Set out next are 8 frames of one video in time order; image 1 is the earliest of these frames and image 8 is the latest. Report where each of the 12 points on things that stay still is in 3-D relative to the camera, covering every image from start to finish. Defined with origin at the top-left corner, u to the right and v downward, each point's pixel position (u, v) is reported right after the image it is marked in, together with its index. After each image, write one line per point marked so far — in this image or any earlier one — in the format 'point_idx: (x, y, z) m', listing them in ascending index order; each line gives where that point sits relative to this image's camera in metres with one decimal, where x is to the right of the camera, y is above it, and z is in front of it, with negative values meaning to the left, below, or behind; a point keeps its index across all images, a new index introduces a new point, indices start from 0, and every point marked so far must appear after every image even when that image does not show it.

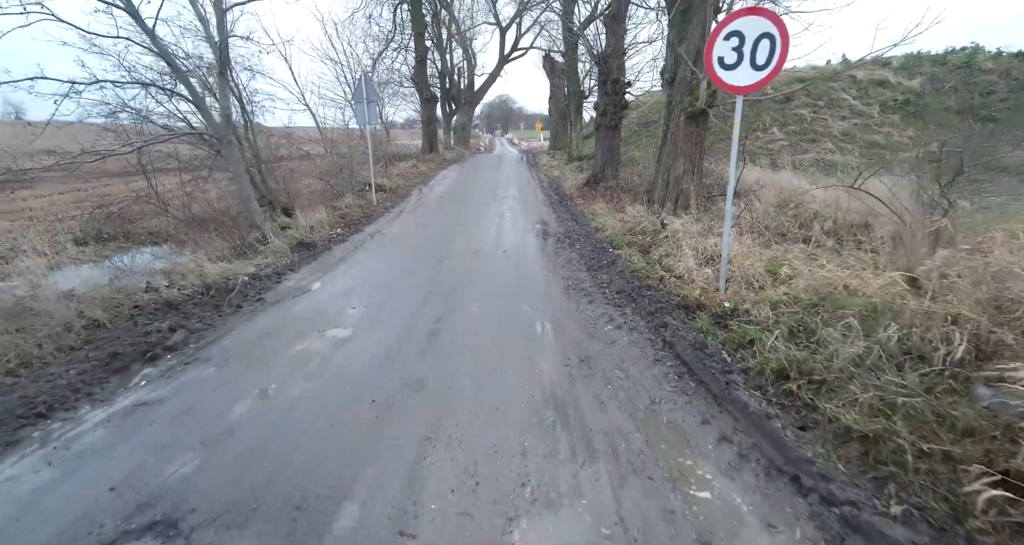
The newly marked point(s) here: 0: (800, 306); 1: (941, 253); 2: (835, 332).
0: (+2.1, -0.2, +3.3) m
1: (+3.4, +0.1, +3.5) m
2: (+2.0, -0.3, +2.9) m
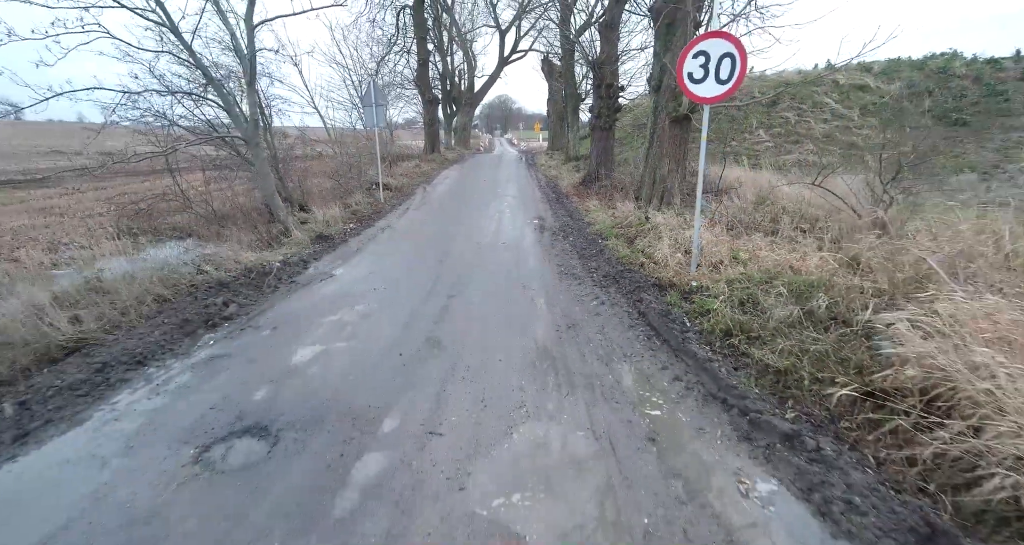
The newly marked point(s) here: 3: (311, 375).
0: (+2.1, 0.0, +4.0) m
1: (+3.4, +0.3, +4.2) m
2: (+2.0, -0.2, +3.6) m
3: (-1.4, -0.7, +3.2) m
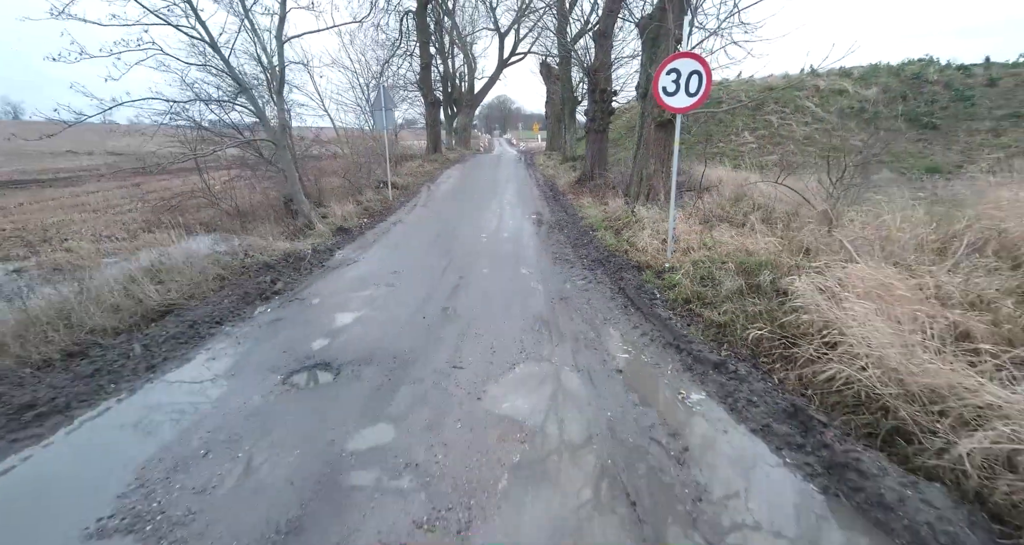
0: (+2.1, +0.1, +4.9) m
1: (+3.4, +0.5, +5.1) m
2: (+2.0, 0.0, +4.4) m
3: (-1.3, -0.5, +4.0) m
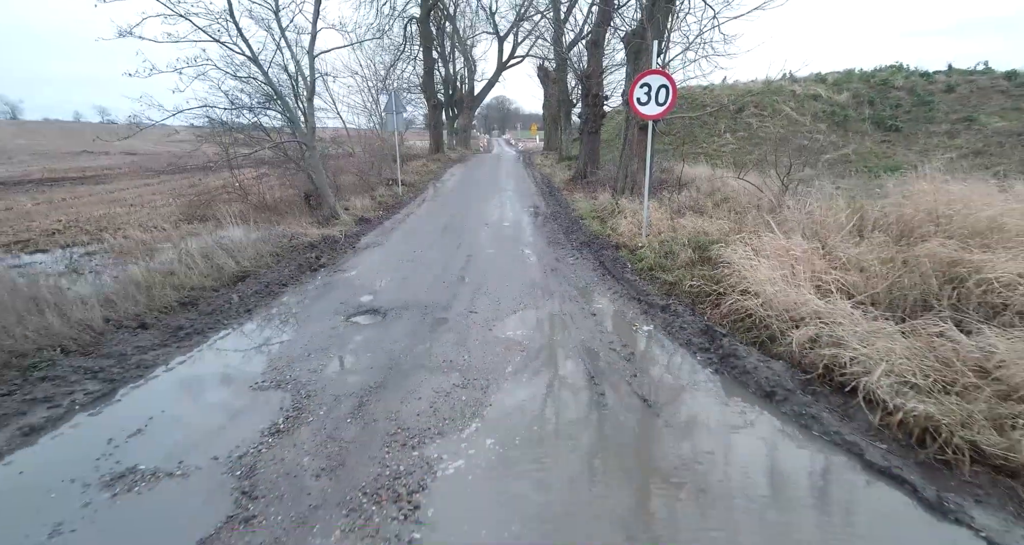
0: (+2.1, +0.4, +6.0) m
1: (+3.4, +0.8, +6.2) m
2: (+2.1, +0.3, +5.6) m
3: (-1.3, -0.2, +5.2) m
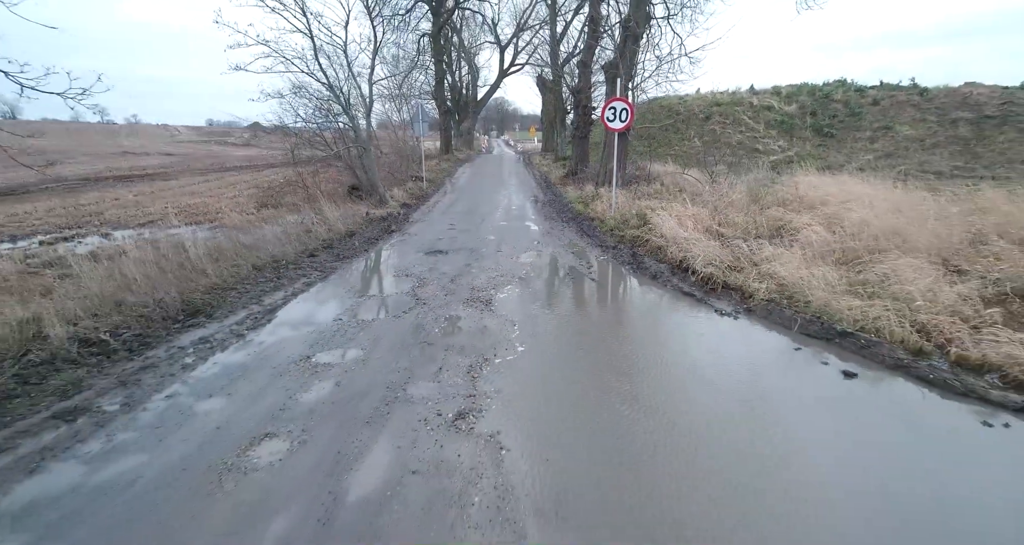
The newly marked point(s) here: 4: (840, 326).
0: (+2.3, +1.2, +9.0) m
1: (+3.6, +1.5, +9.2) m
2: (+2.2, +1.0, +8.6) m
3: (-1.2, +0.5, +8.1) m
4: (+2.8, -0.5, +3.9) m
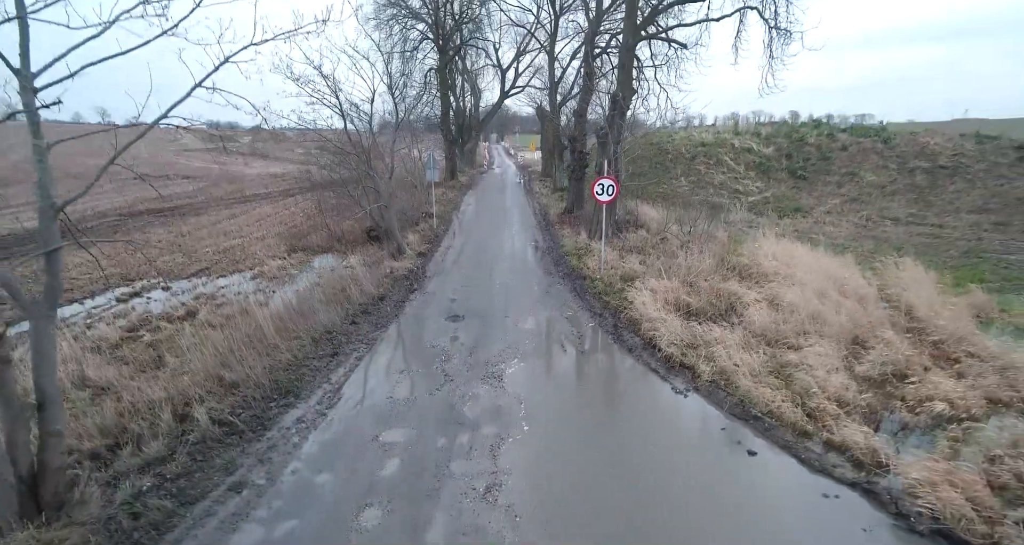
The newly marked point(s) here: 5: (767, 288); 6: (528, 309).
0: (+2.4, 0.0, +10.5) m
1: (+3.6, +0.3, +10.8) m
2: (+2.3, -0.2, +10.1) m
3: (-1.1, -0.7, +9.7) m
4: (+2.9, -1.6, +5.5) m
5: (+4.7, -0.3, +8.5) m
6: (+0.3, -0.8, +9.3) m
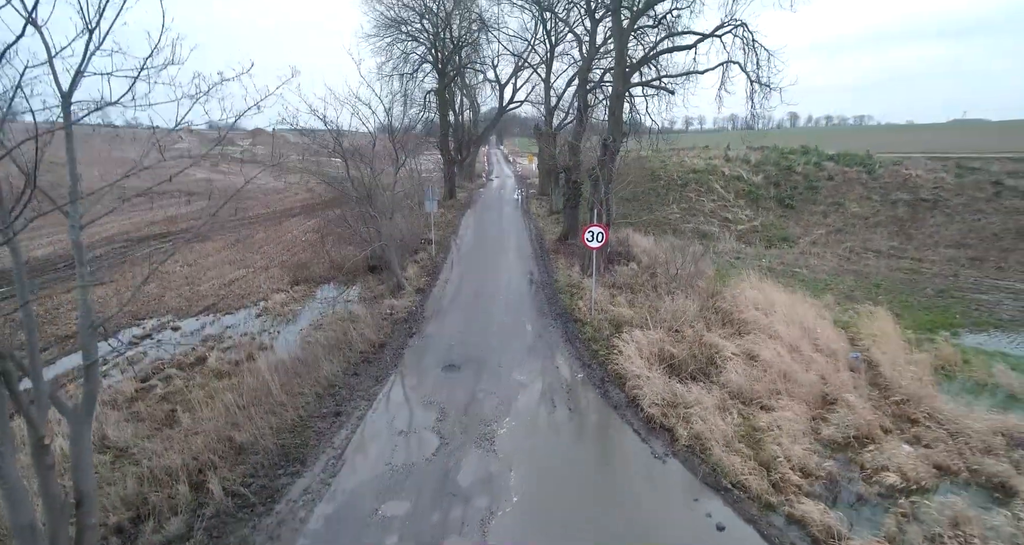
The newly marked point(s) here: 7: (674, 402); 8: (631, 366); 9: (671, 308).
0: (+2.2, -1.0, +11.0) m
1: (+3.5, -0.7, +11.2) m
2: (+2.2, -1.2, +10.6) m
3: (-1.2, -1.7, +10.1) m
4: (+2.7, -2.7, +6.0) m
5: (+4.5, -1.3, +9.0) m
6: (+0.1, -1.8, +9.7) m
7: (+2.6, -2.1, +7.5) m
8: (+2.2, -1.7, +8.5) m
9: (+3.6, -0.8, +10.6) m
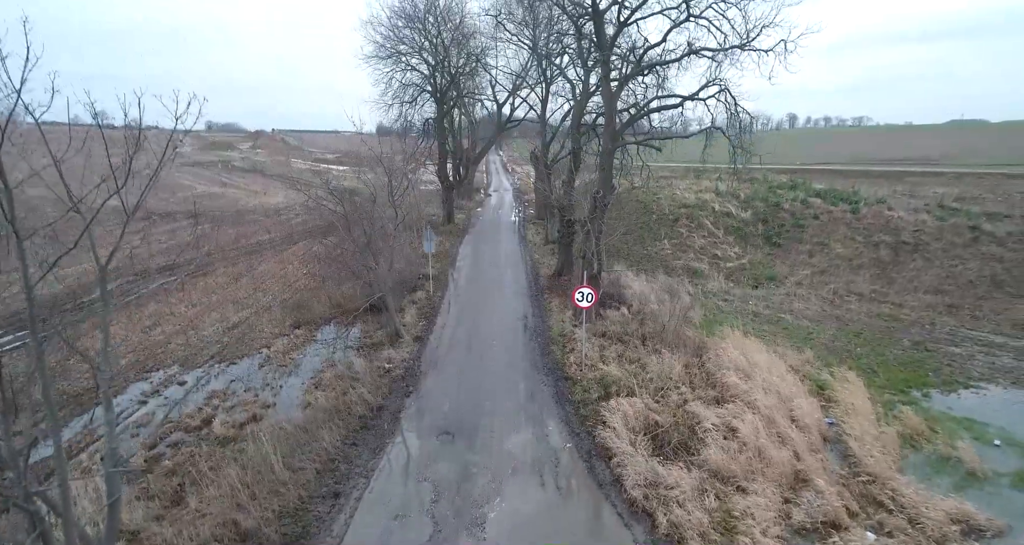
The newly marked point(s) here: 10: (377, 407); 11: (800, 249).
0: (+2.0, -2.5, +11.5) m
1: (+3.3, -2.2, +11.7) m
2: (+2.0, -2.7, +11.0) m
3: (-1.4, -3.2, +10.6) m
4: (+2.6, -4.1, +6.4) m
5: (+4.3, -2.8, +9.4) m
6: (0.0, -3.3, +10.2) m
7: (+2.4, -3.5, +7.9) m
8: (+2.0, -3.2, +8.9) m
9: (+3.5, -2.3, +11.1) m
10: (-3.2, -3.1, +10.7) m
11: (+11.3, +1.0, +18.2) m
